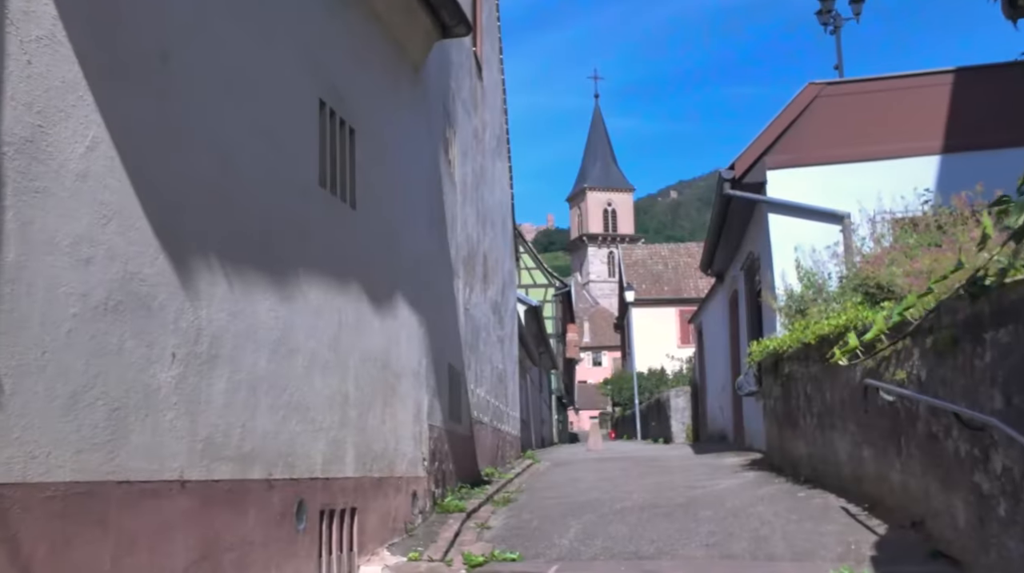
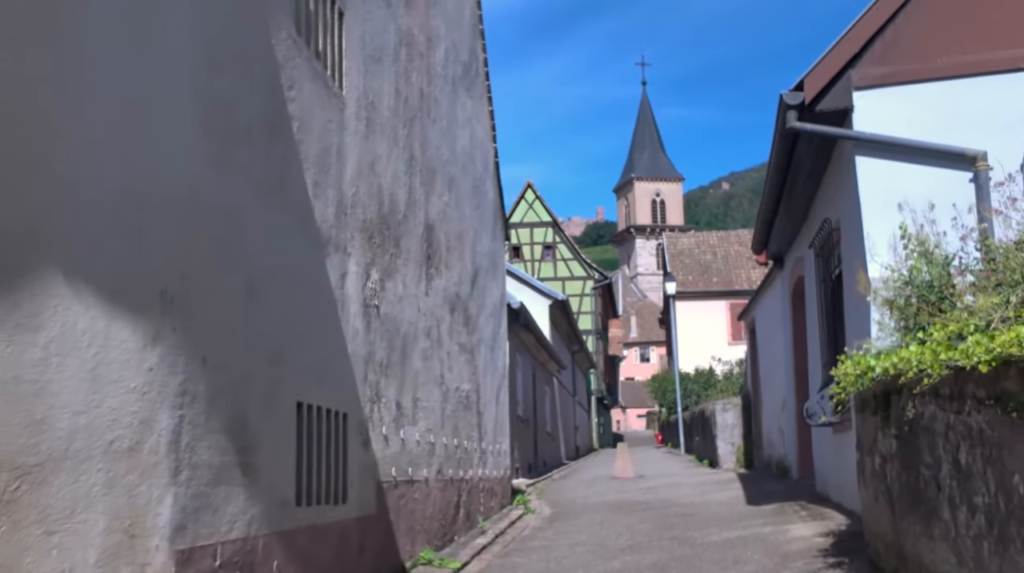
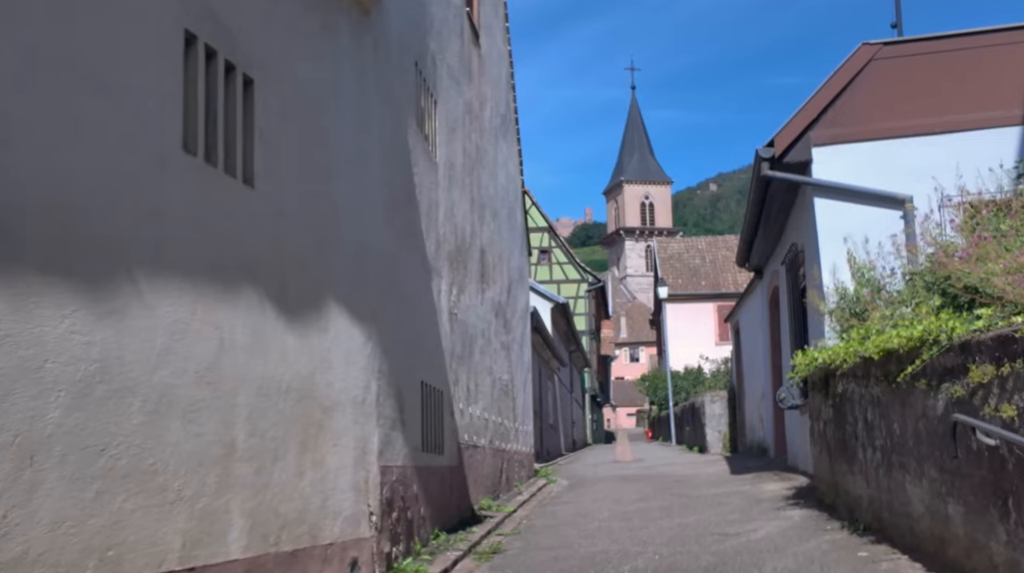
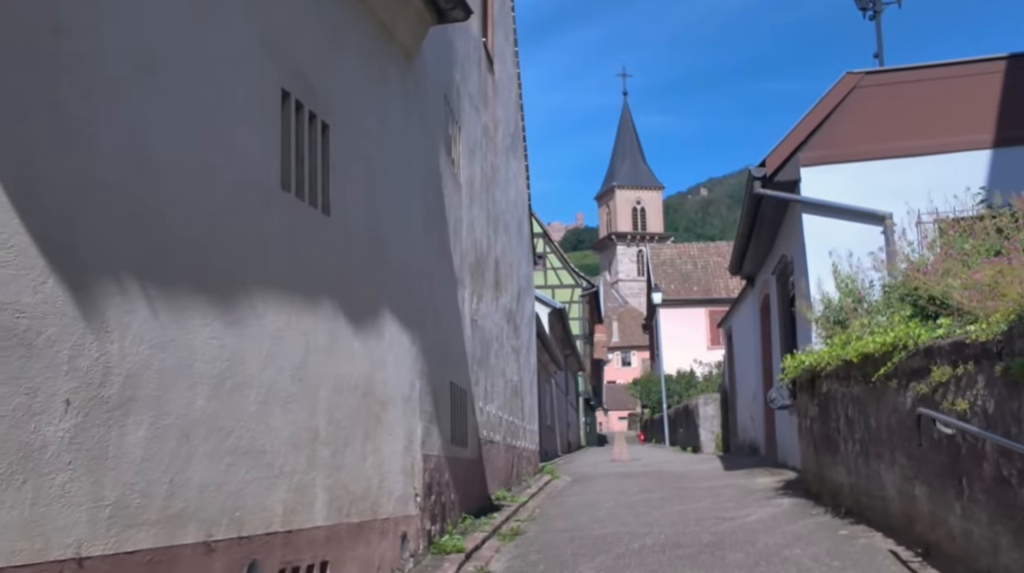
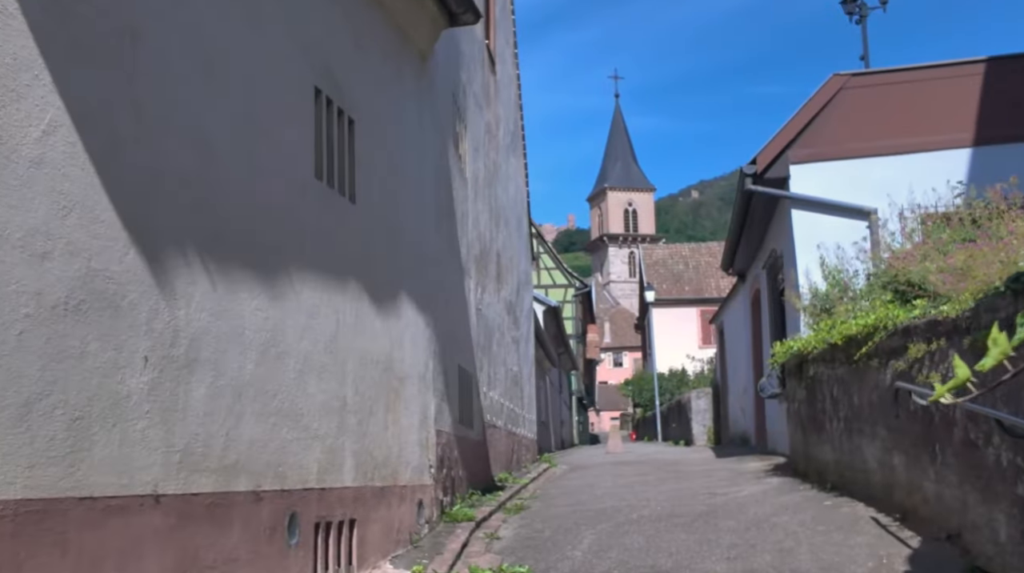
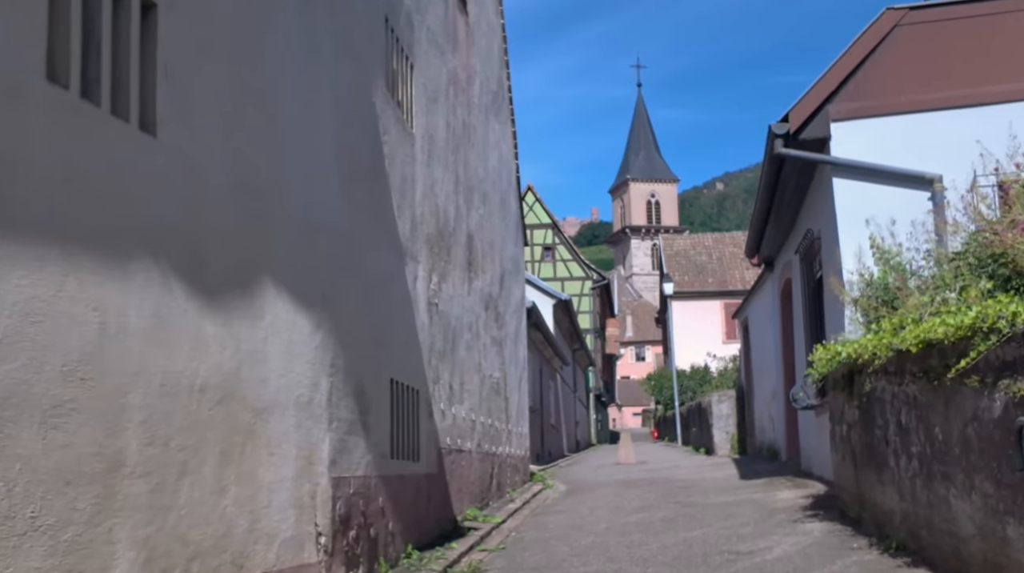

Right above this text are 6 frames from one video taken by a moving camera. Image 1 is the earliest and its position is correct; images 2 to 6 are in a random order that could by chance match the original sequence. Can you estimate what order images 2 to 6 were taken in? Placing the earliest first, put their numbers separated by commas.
5, 4, 3, 6, 2
